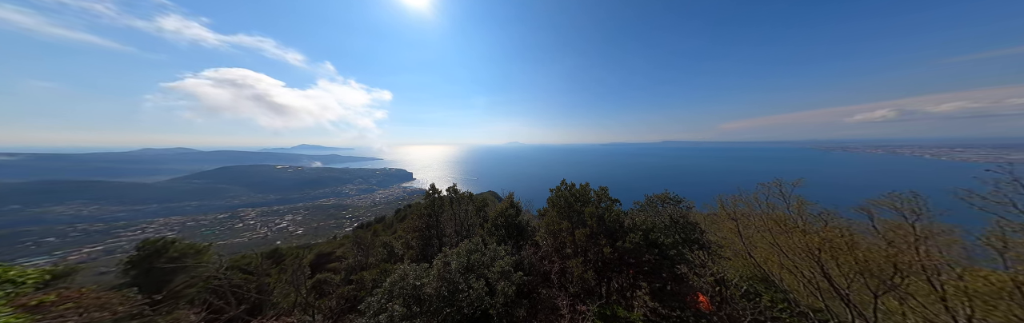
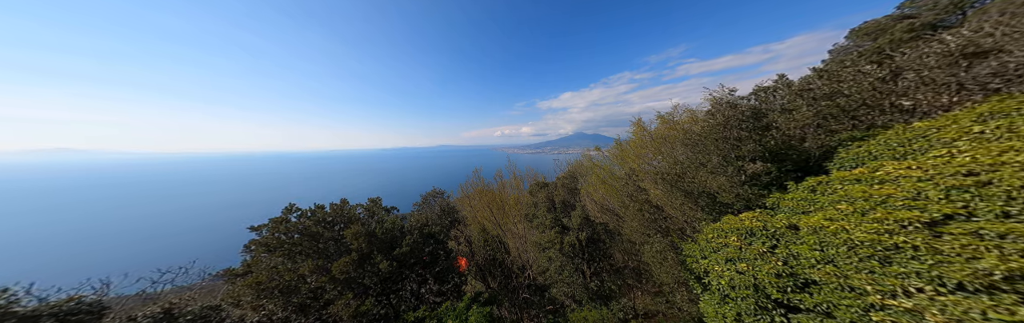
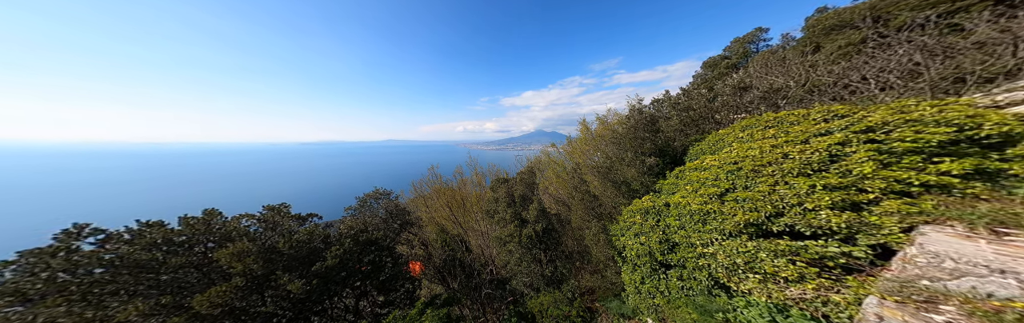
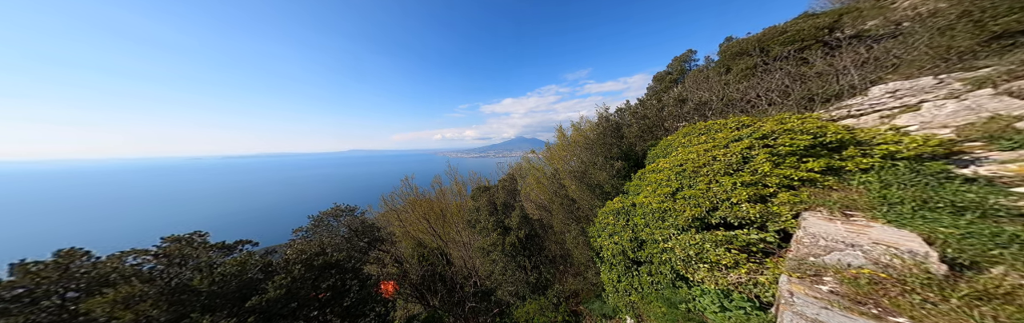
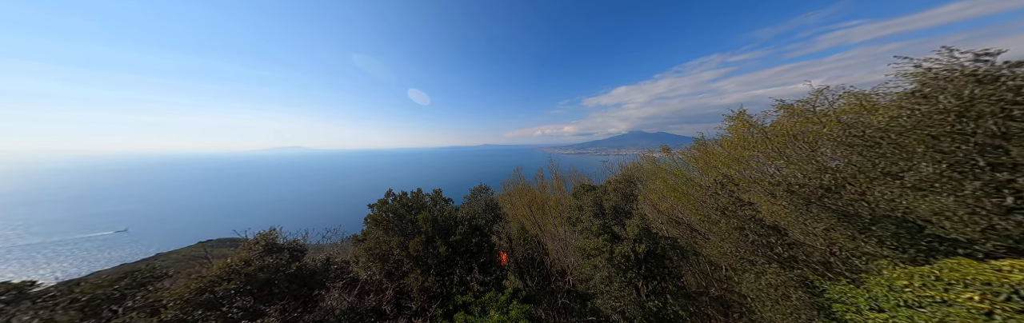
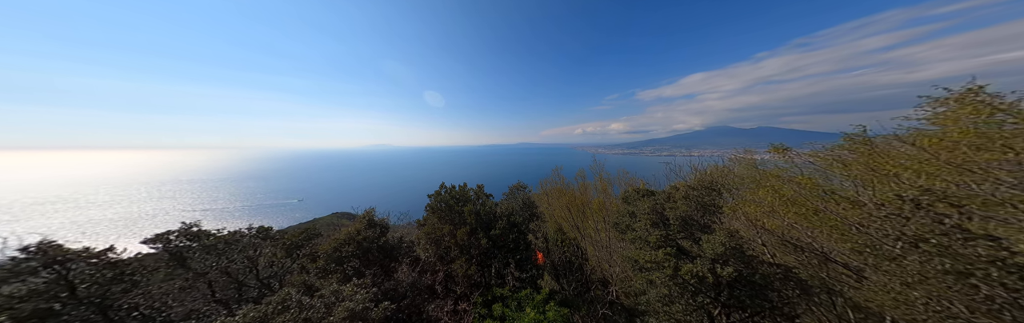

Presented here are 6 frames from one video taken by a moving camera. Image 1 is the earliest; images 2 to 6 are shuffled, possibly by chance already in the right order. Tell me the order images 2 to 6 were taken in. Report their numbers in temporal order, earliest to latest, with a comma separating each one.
6, 5, 2, 4, 3
